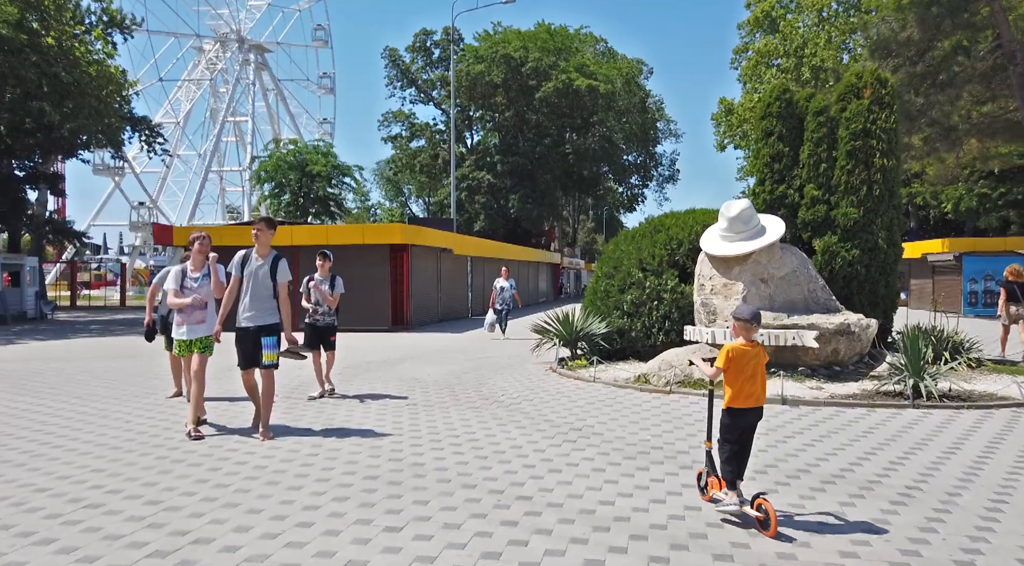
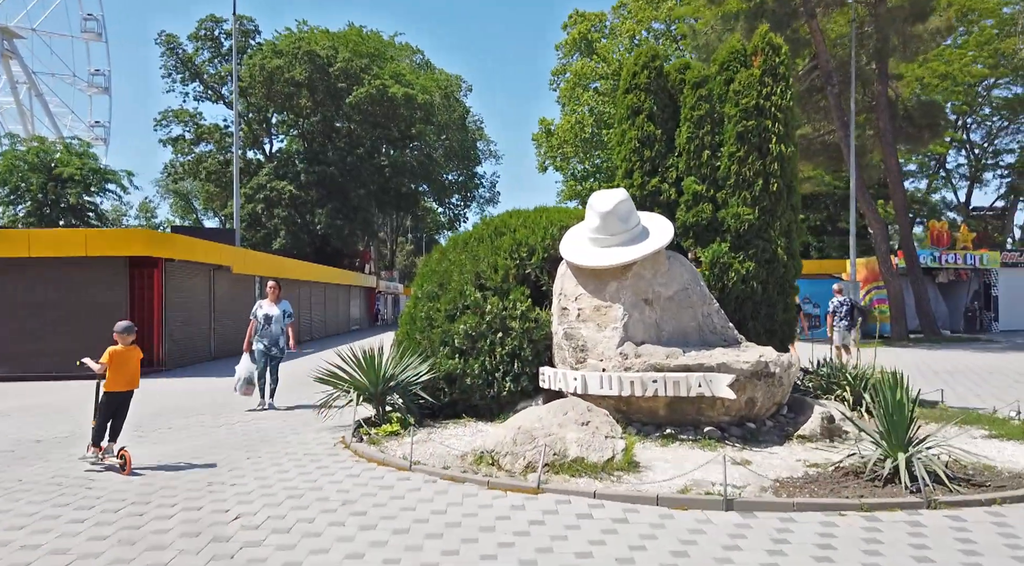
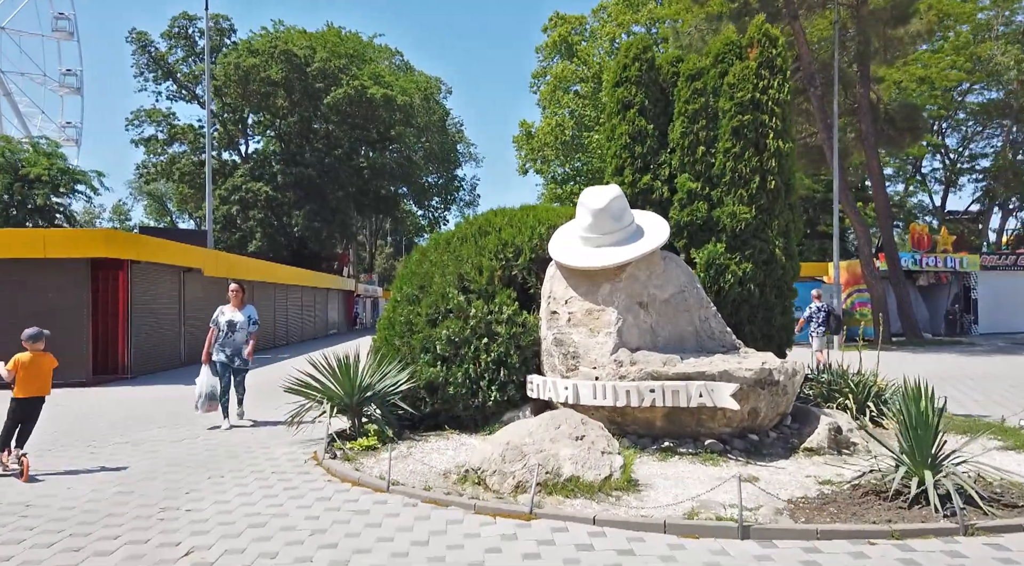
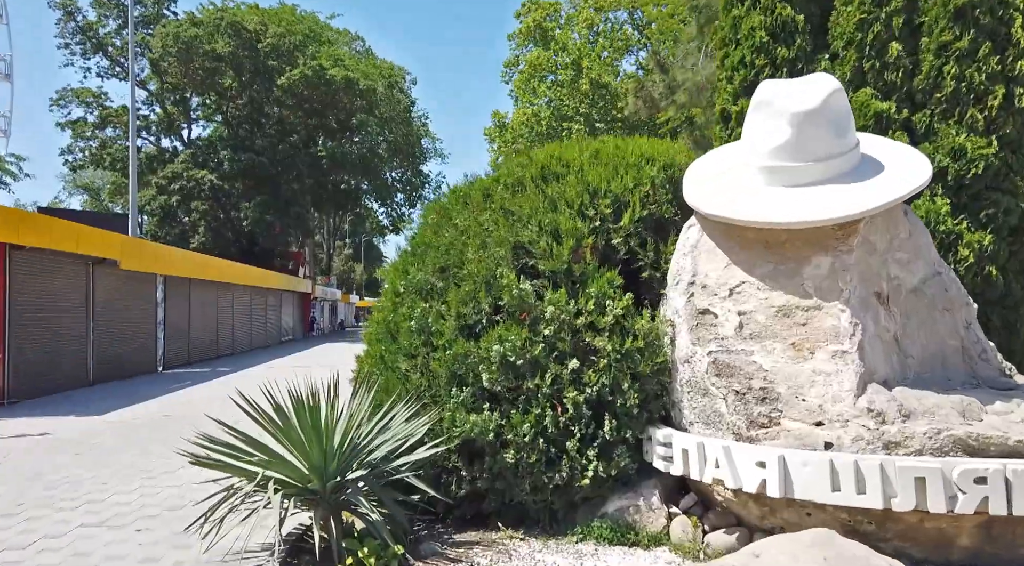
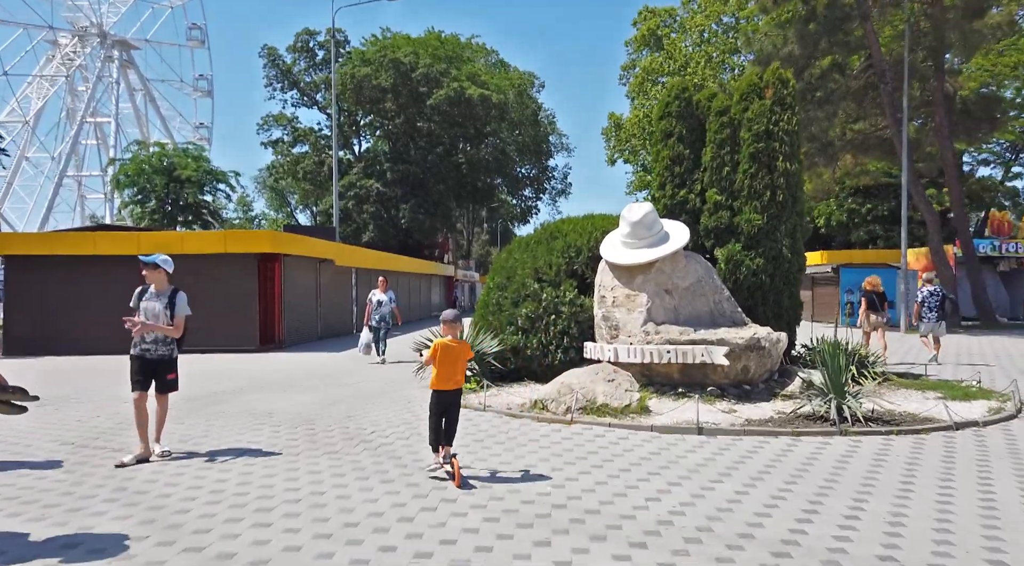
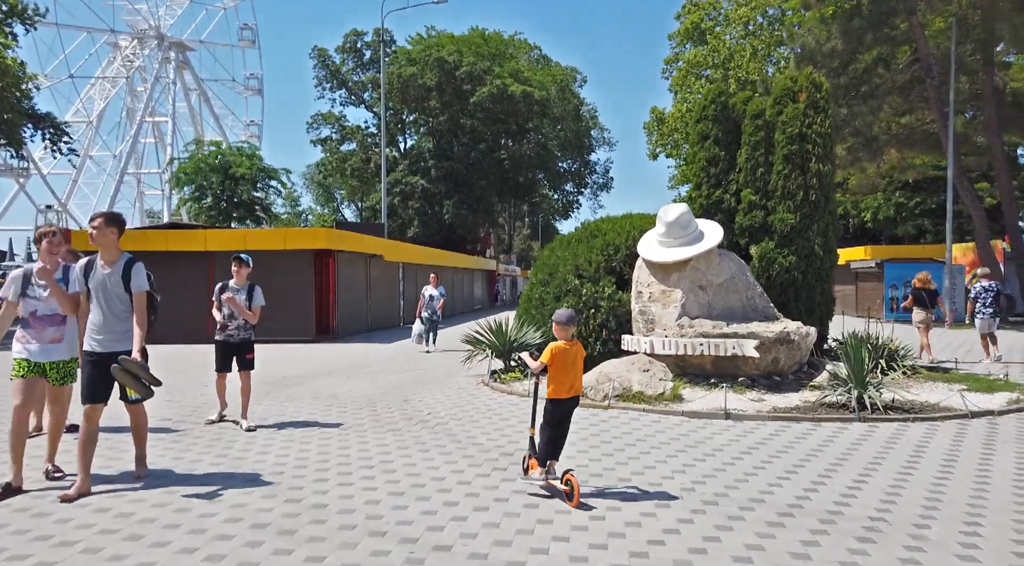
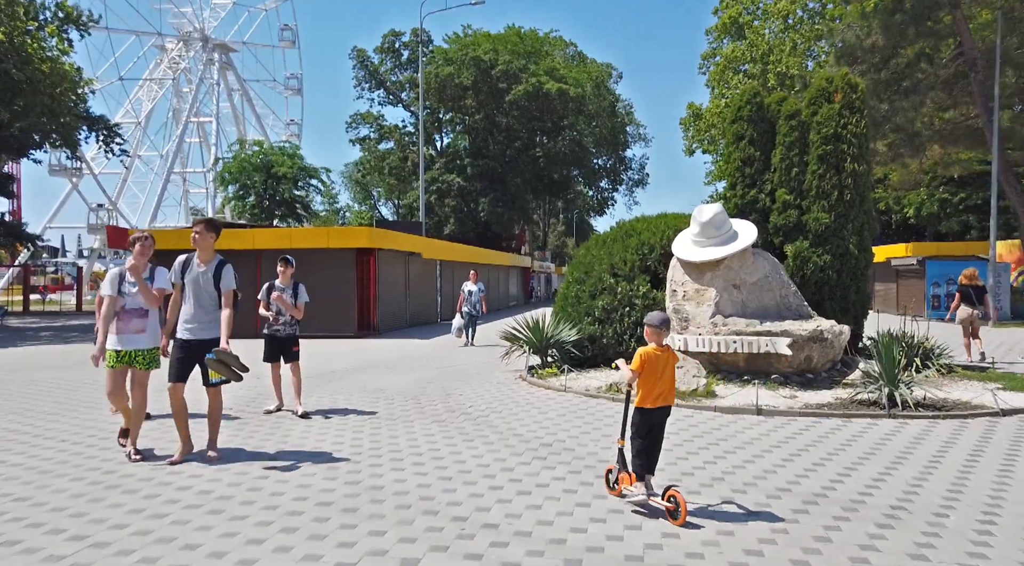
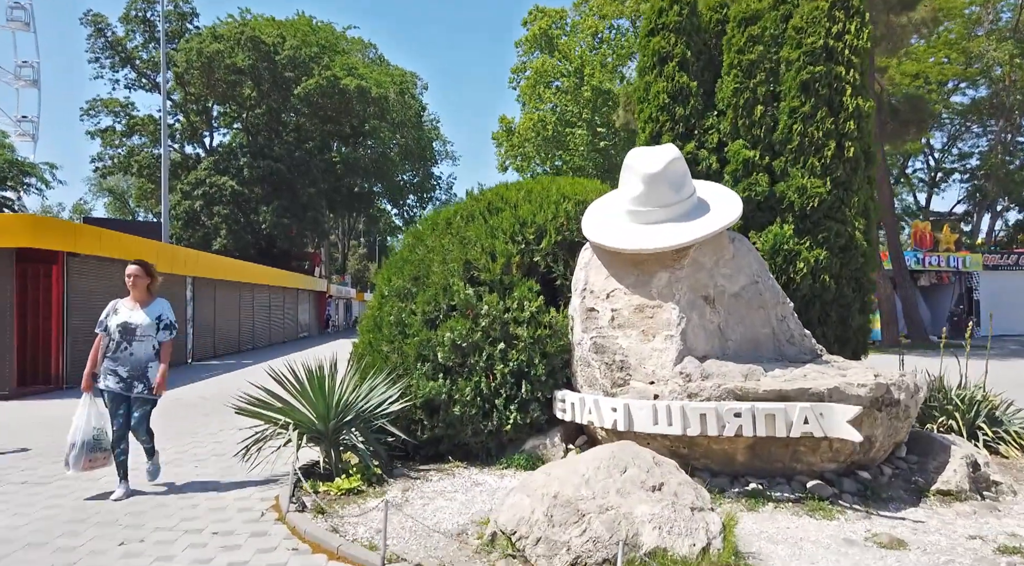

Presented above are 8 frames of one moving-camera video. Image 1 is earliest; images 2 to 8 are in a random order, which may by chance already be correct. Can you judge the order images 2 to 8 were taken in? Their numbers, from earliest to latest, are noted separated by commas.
7, 6, 5, 2, 3, 8, 4
